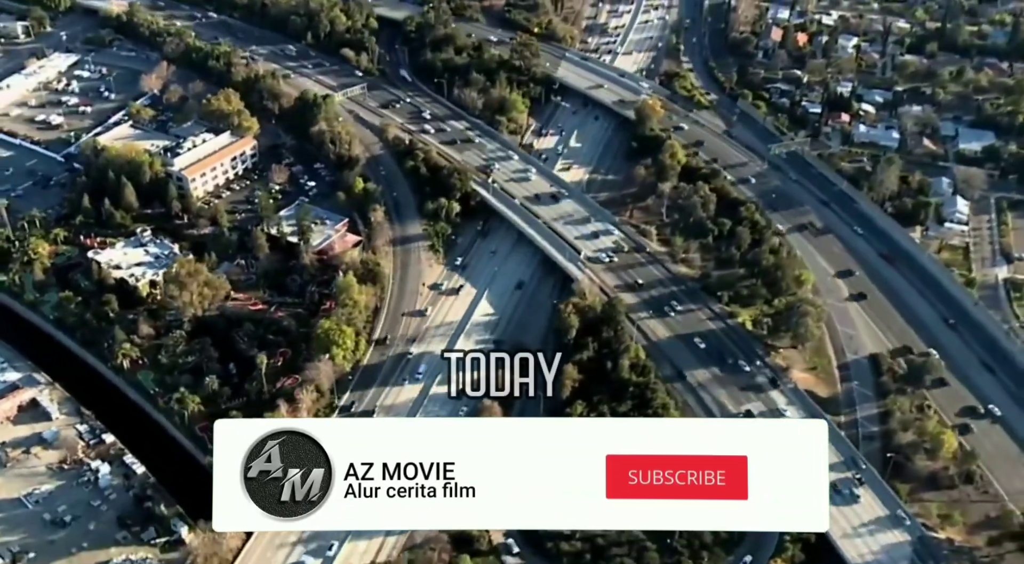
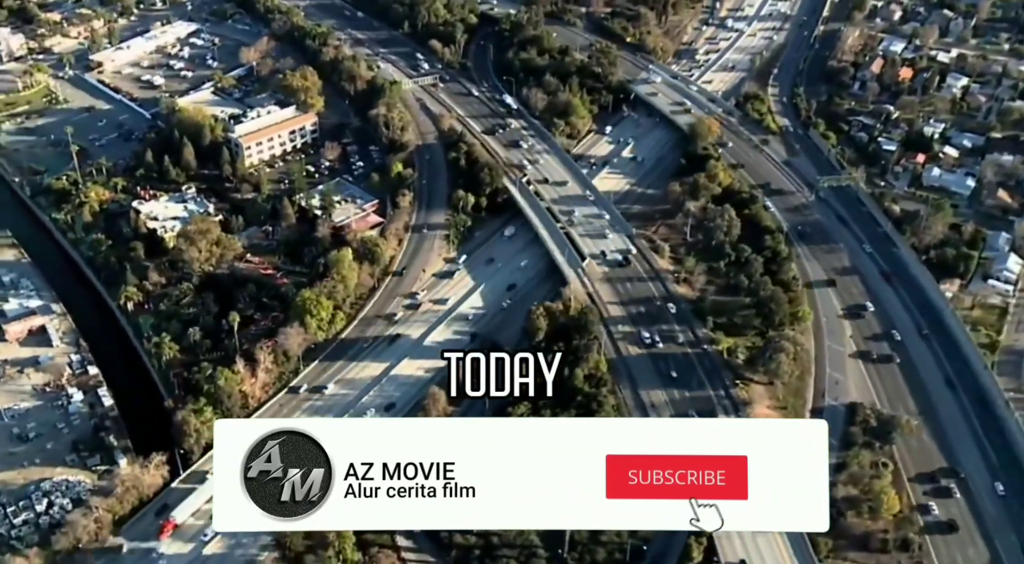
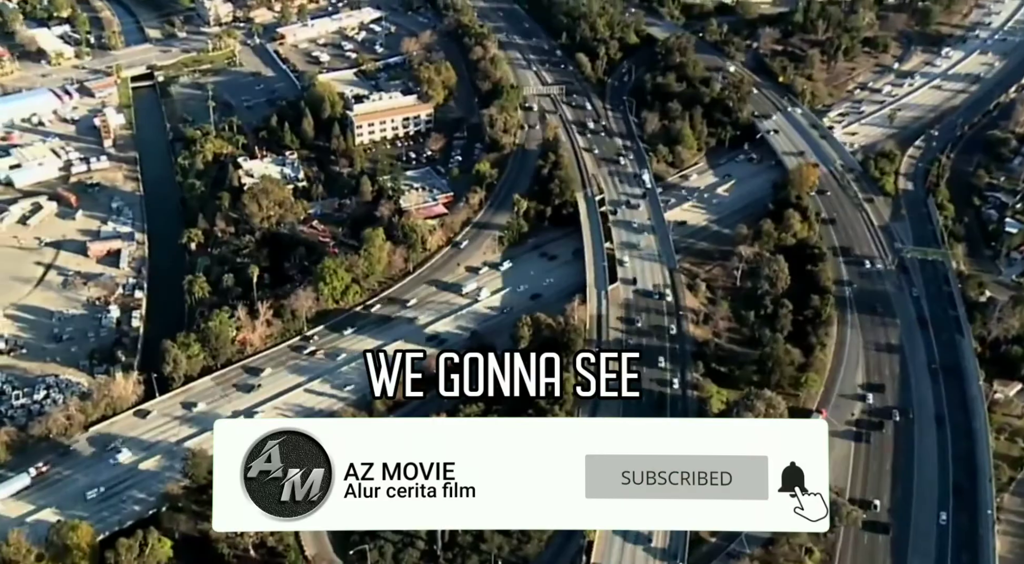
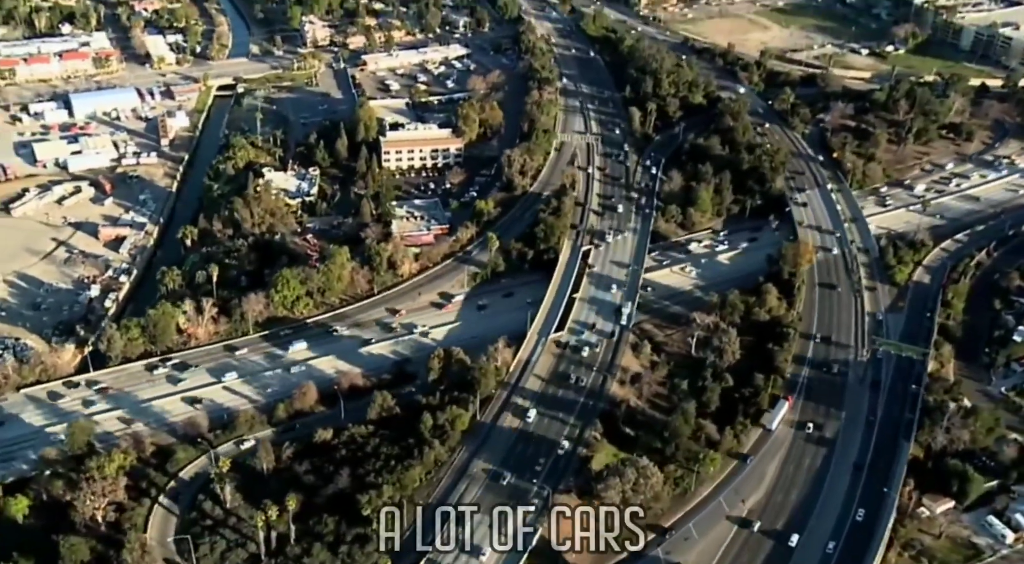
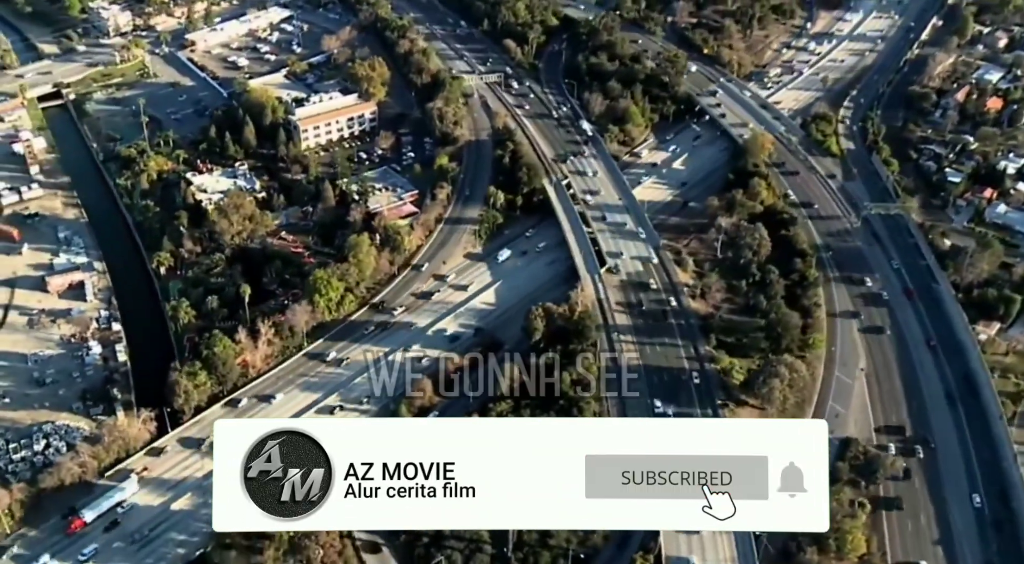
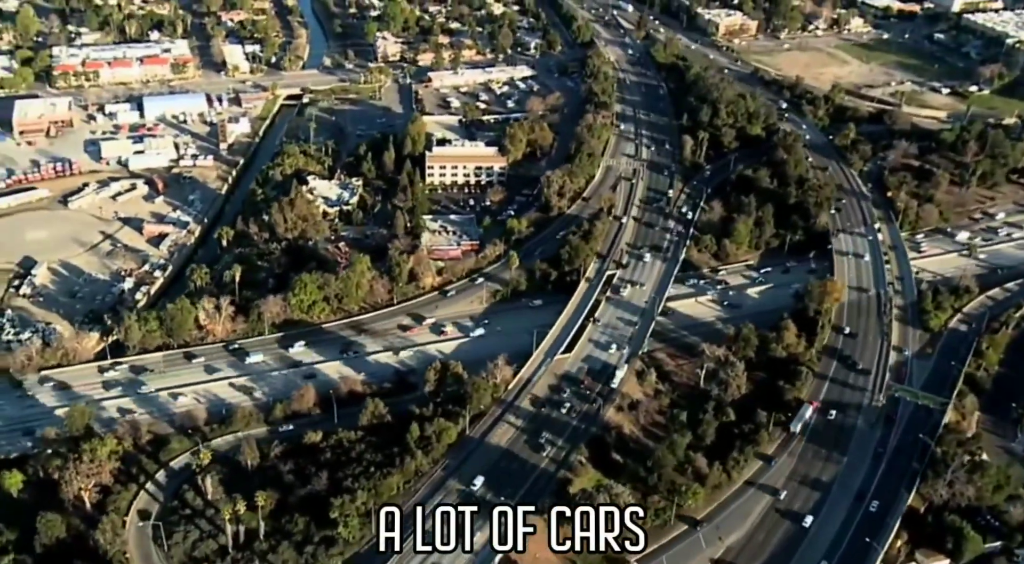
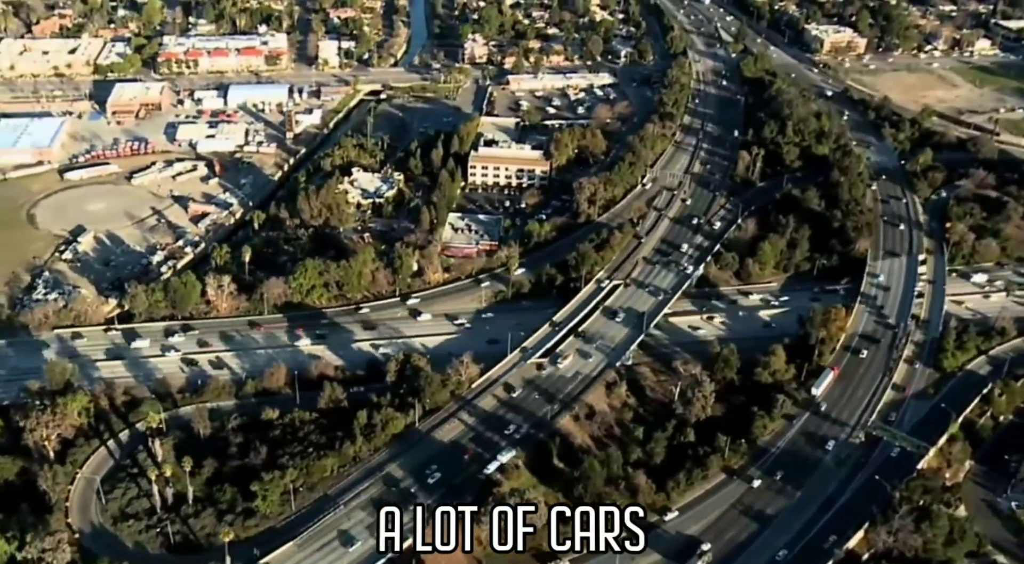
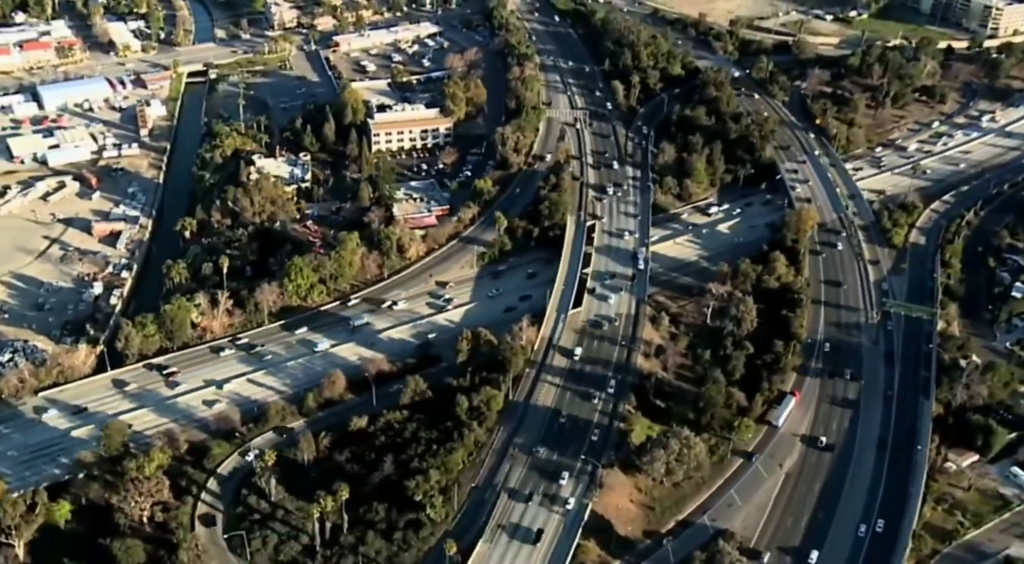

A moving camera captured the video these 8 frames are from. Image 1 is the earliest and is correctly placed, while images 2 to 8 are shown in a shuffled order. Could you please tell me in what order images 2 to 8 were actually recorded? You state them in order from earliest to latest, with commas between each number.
2, 5, 3, 8, 4, 6, 7
